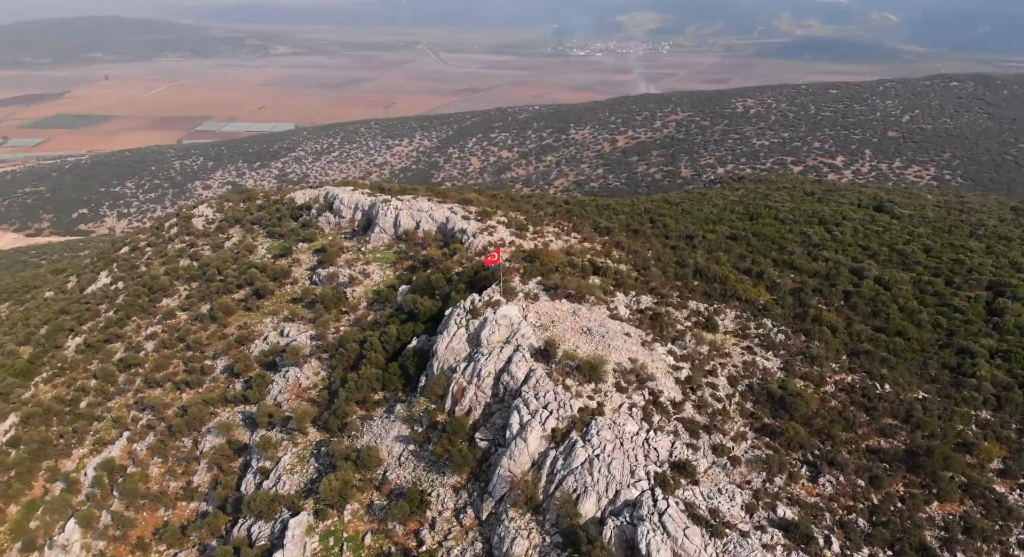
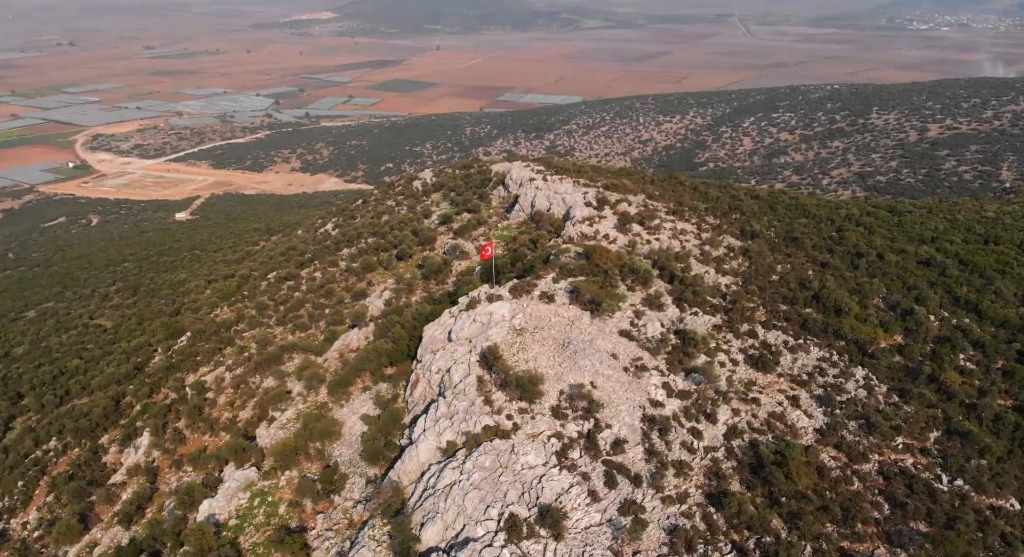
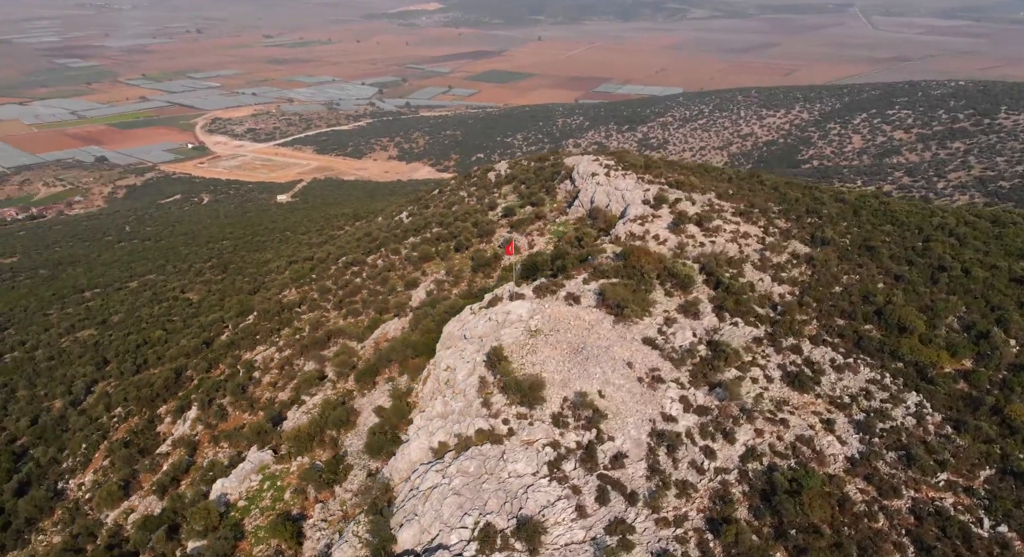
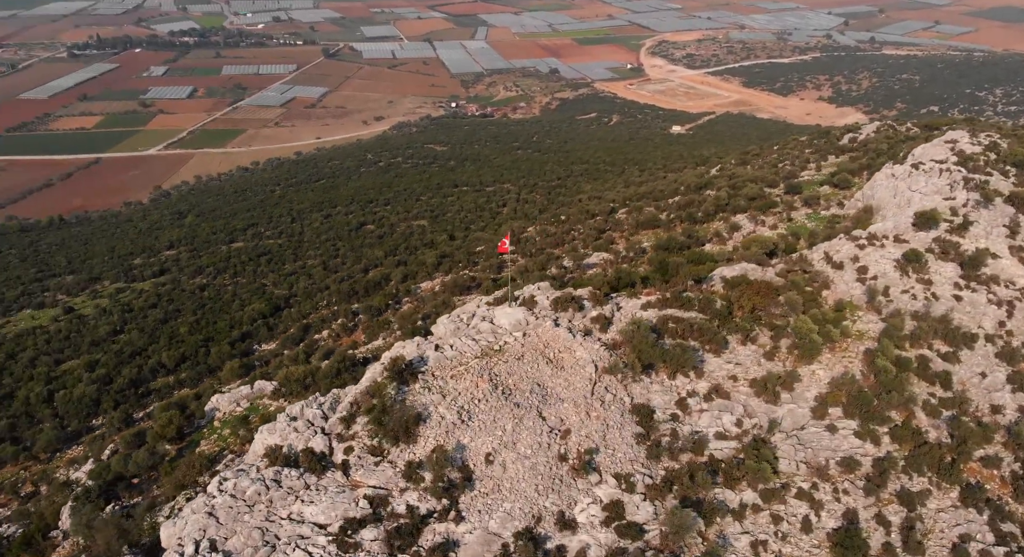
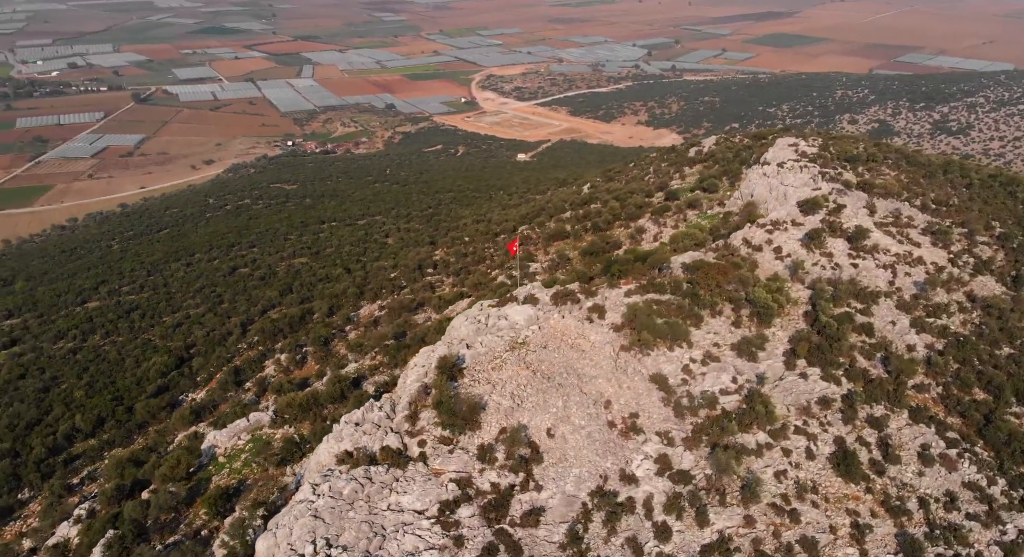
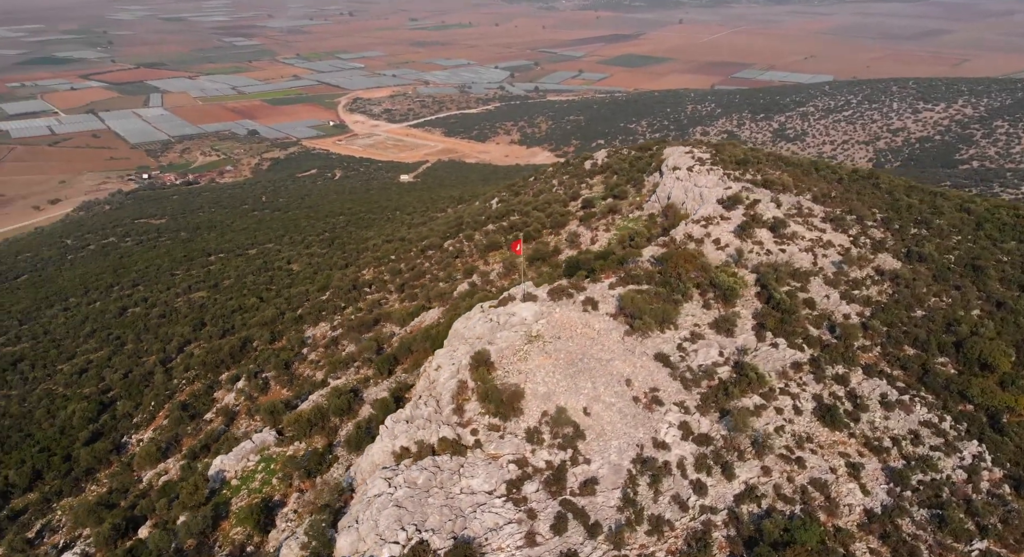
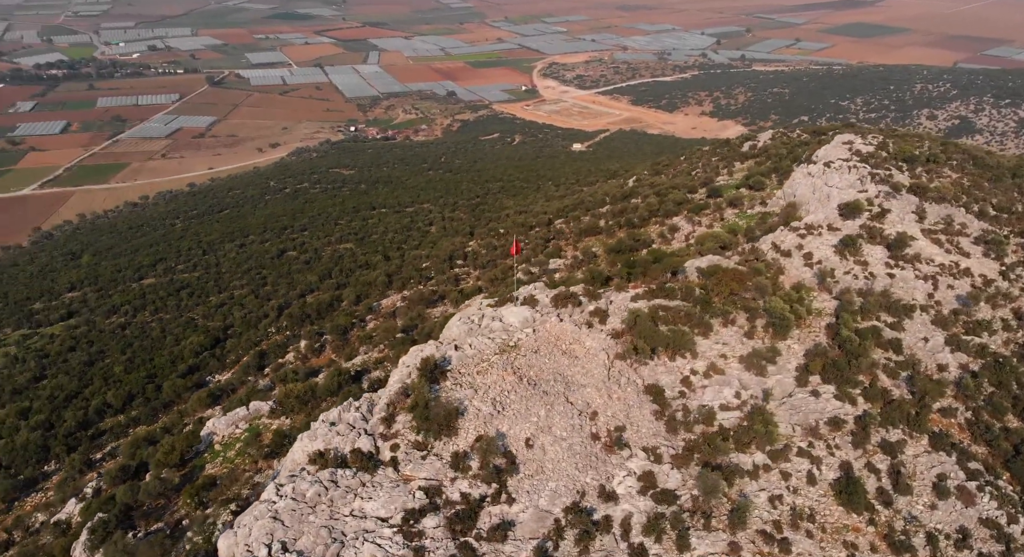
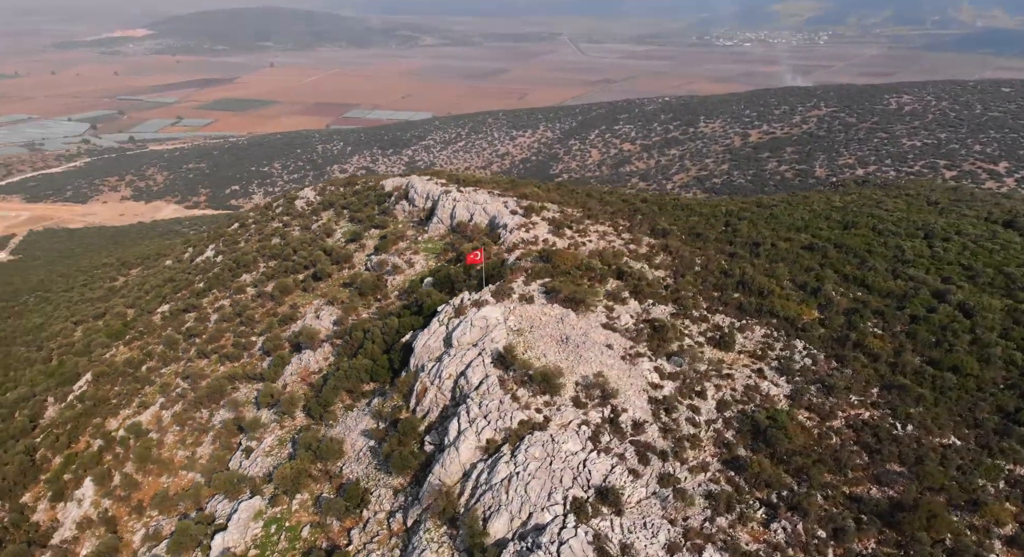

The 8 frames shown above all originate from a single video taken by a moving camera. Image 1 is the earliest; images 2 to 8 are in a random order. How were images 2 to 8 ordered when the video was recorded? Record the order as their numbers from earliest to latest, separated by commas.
8, 2, 3, 6, 5, 7, 4
